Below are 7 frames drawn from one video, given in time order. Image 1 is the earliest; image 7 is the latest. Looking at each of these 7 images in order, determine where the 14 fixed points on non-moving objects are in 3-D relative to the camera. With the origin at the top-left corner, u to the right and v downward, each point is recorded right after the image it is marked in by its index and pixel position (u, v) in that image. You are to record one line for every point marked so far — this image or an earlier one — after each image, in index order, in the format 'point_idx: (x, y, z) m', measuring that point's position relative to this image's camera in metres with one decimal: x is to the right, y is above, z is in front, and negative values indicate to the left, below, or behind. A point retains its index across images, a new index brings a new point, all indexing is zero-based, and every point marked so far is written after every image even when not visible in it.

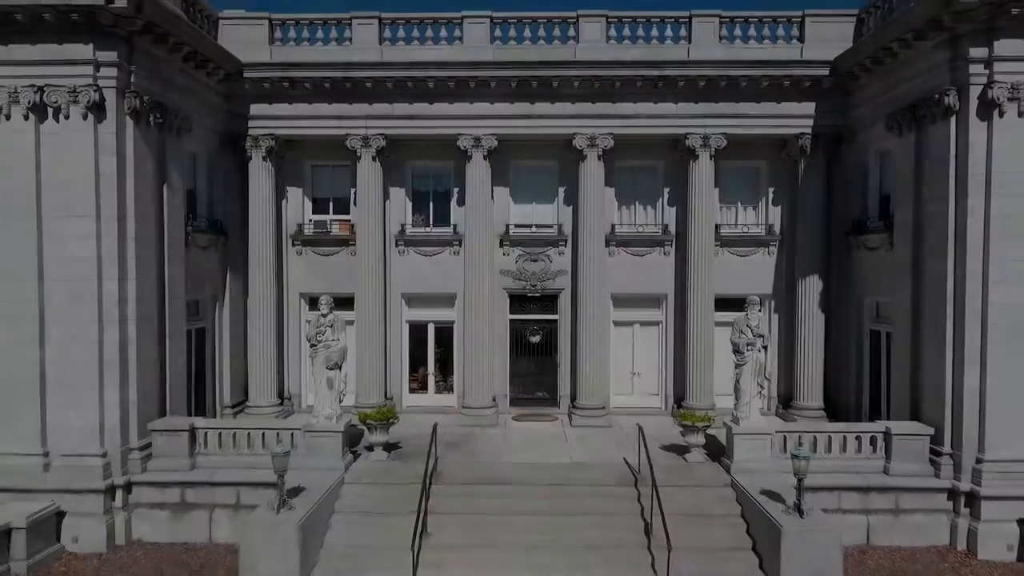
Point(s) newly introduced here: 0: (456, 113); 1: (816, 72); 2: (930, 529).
0: (-1.3, +4.1, +15.9) m
1: (+6.8, +4.8, +15.1) m
2: (+7.2, -4.2, +11.6) m
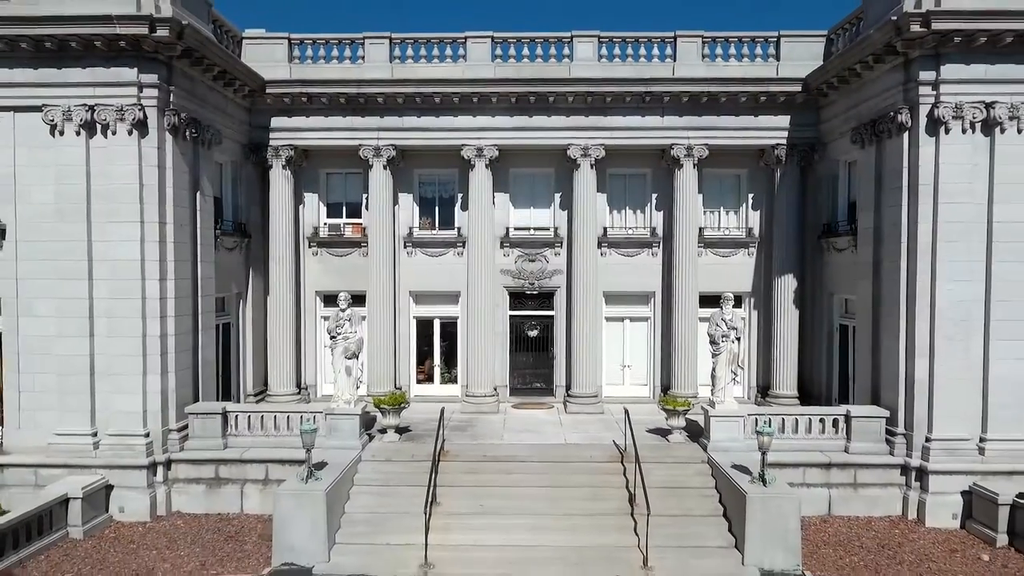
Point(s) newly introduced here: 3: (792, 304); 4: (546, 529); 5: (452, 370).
0: (-1.3, +4.2, +17.3) m
1: (+6.8, +4.9, +16.4) m
2: (+7.2, -4.1, +13.0) m
3: (+7.1, -0.4, +17.2) m
4: (+0.6, -4.1, +11.6) m
5: (-1.7, -2.3, +18.9) m
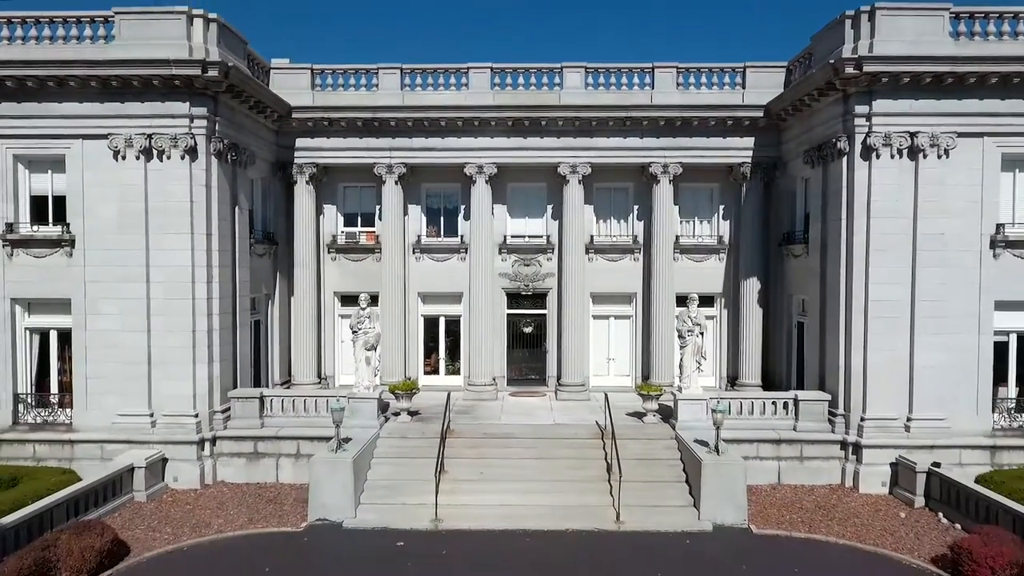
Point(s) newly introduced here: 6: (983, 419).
0: (-1.4, +4.1, +19.5) m
1: (+6.7, +4.8, +18.7) m
2: (+7.1, -4.2, +15.3) m
3: (+7.0, -0.4, +19.4) m
4: (+0.5, -4.2, +13.8) m
5: (-1.7, -2.3, +21.1) m
6: (+10.5, -2.9, +15.1) m
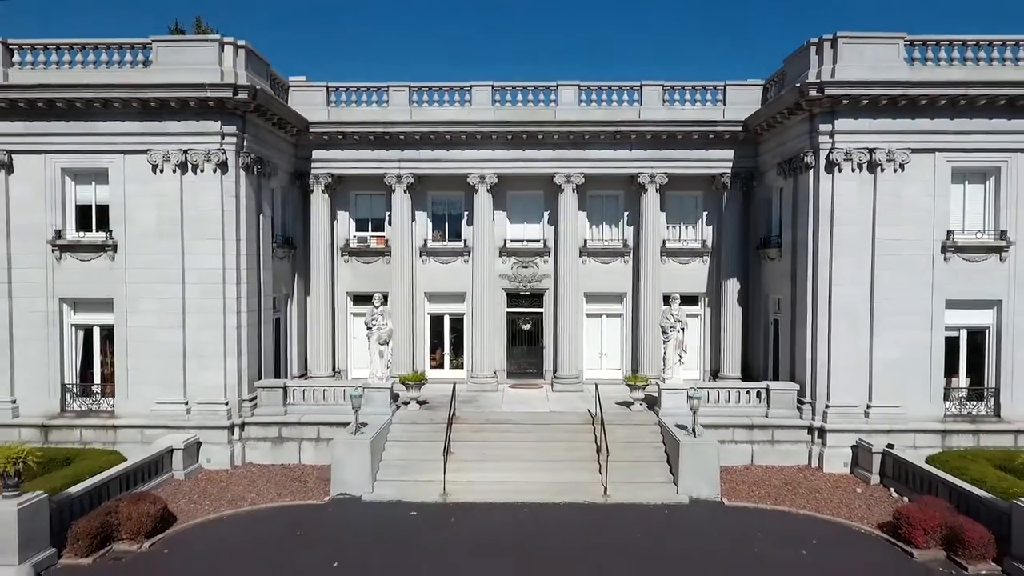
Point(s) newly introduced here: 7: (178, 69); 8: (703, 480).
0: (-1.4, +4.1, +21.2) m
1: (+6.7, +4.8, +20.4) m
2: (+7.1, -4.2, +16.9) m
3: (+7.0, -0.4, +21.1) m
4: (+0.5, -4.2, +15.5) m
5: (-1.8, -2.3, +22.8) m
6: (+10.5, -2.9, +16.8) m
7: (-8.3, +5.5, +16.8) m
8: (+4.2, -4.2, +14.8) m
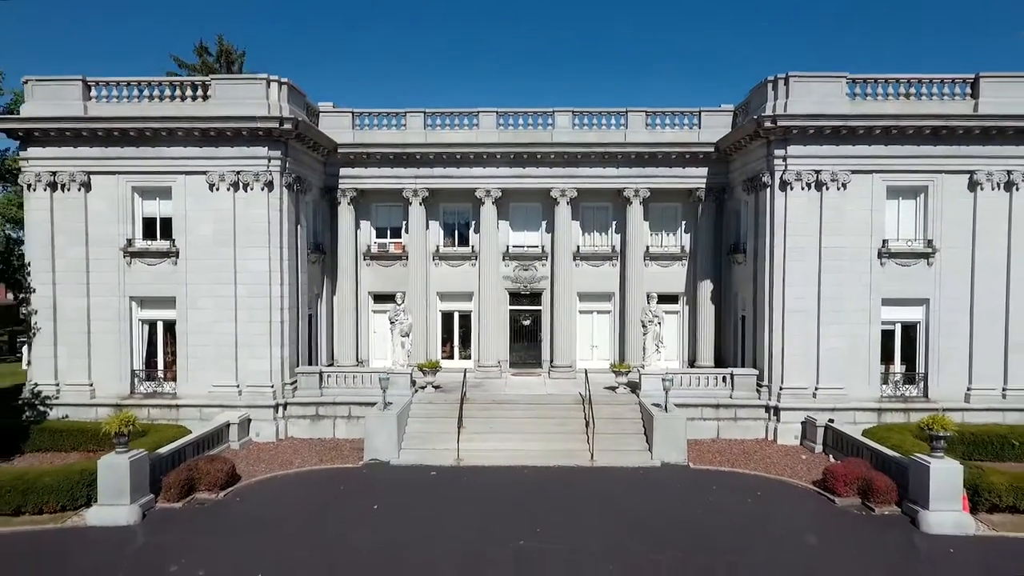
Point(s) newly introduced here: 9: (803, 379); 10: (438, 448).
0: (-1.4, +4.1, +24.2) m
1: (+6.7, +4.8, +23.4) m
2: (+7.2, -4.2, +20.0) m
3: (+7.1, -0.5, +24.1) m
4: (+0.5, -4.2, +18.6) m
5: (-1.7, -2.3, +25.8) m
6: (+10.6, -2.9, +19.8) m
7: (-8.3, +5.5, +19.9) m
8: (+4.2, -4.2, +17.8) m
9: (+8.6, -2.7, +19.8) m
10: (-2.0, -4.3, +18.4) m
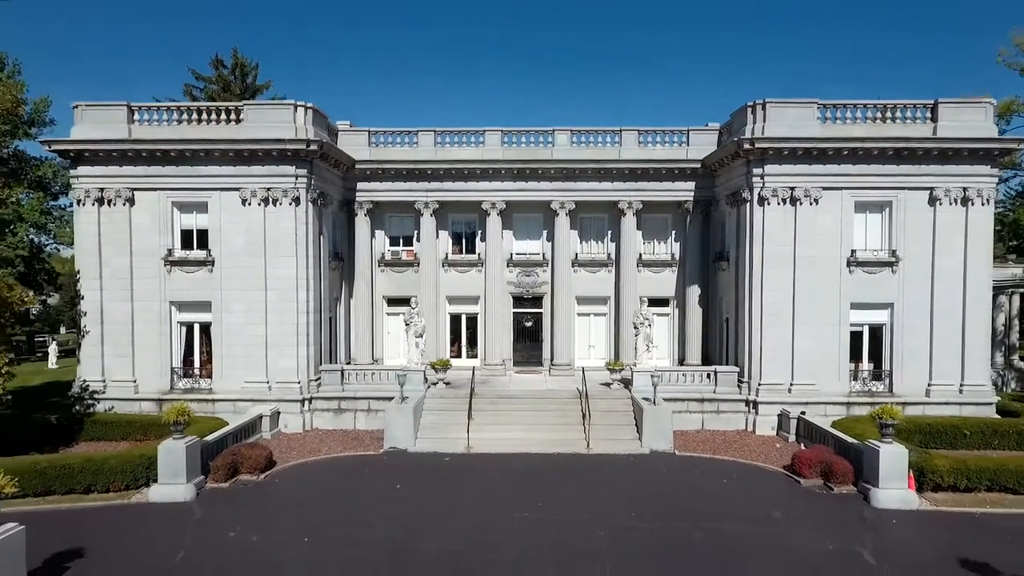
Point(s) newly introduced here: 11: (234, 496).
0: (-1.2, +3.9, +26.3) m
1: (+6.9, +4.6, +25.5) m
2: (+7.3, -4.4, +22.1) m
3: (+7.2, -0.6, +26.2) m
4: (+0.7, -4.4, +20.7) m
5: (-1.6, -2.5, +27.9) m
6: (+10.7, -3.1, +21.9) m
7: (-8.1, +5.3, +22.0) m
8: (+4.4, -4.4, +19.9) m
9: (+8.7, -2.9, +21.9) m
10: (-1.9, -4.5, +20.5) m
11: (-6.7, -5.0, +16.2) m
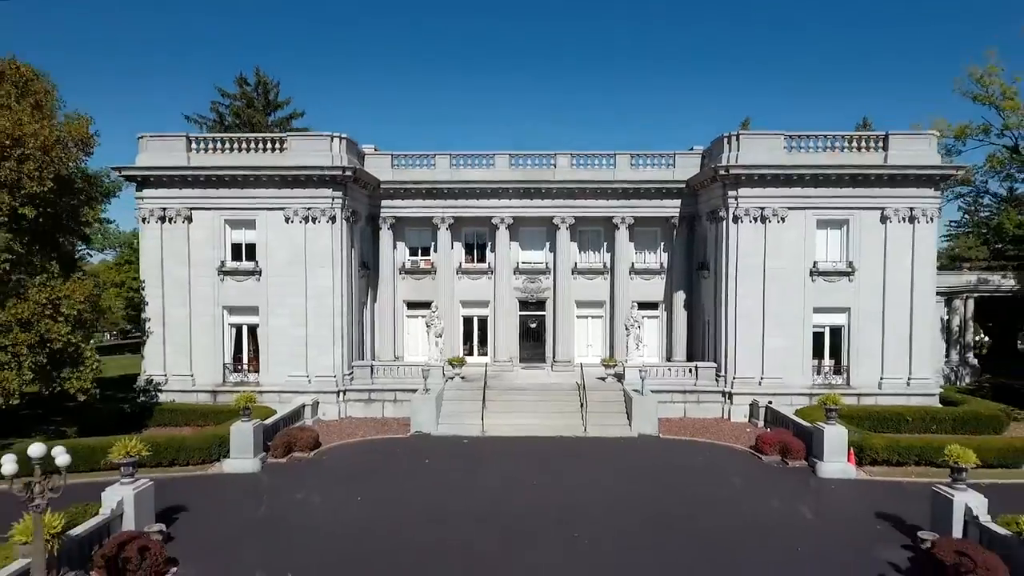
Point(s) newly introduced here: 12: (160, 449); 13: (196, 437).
0: (-0.9, +3.7, +29.7) m
1: (+7.2, +4.4, +28.9) m
2: (+7.6, -4.6, +25.5) m
3: (+7.5, -0.9, +29.6) m
4: (+1.0, -4.6, +24.1) m
5: (-1.3, -2.8, +31.3) m
6: (+11.0, -3.4, +25.3) m
7: (-7.8, +5.0, +25.4) m
8: (+4.7, -4.7, +23.3) m
9: (+9.0, -3.1, +25.3) m
10: (-1.6, -4.8, +23.9) m
11: (-6.4, -5.3, +19.7) m
12: (-10.0, -4.6, +19.3) m
13: (-9.2, -4.4, +19.7) m
